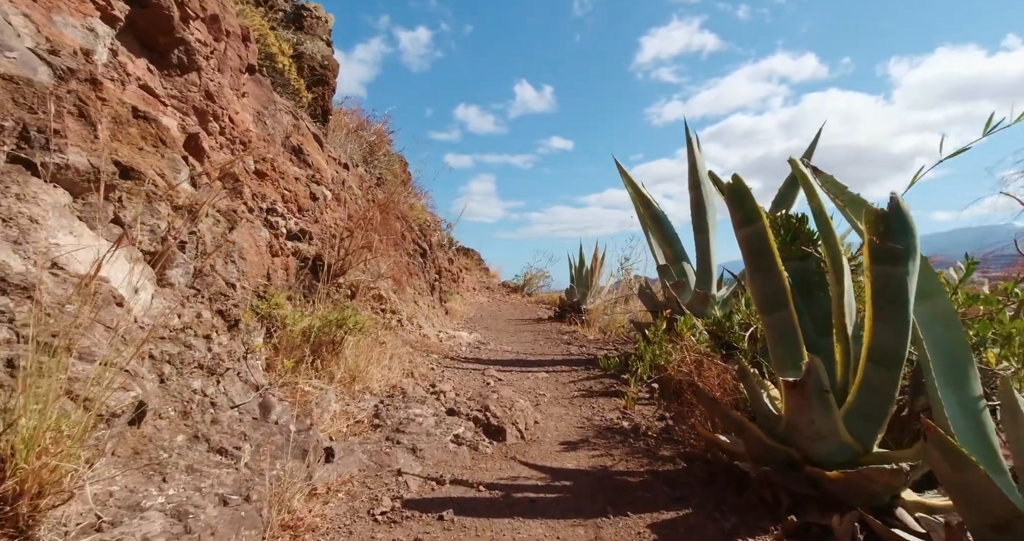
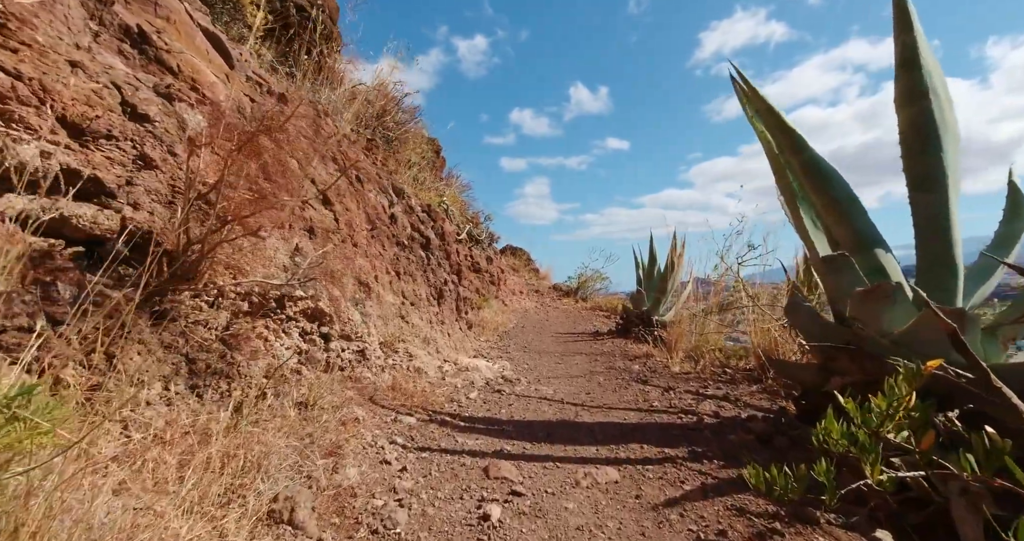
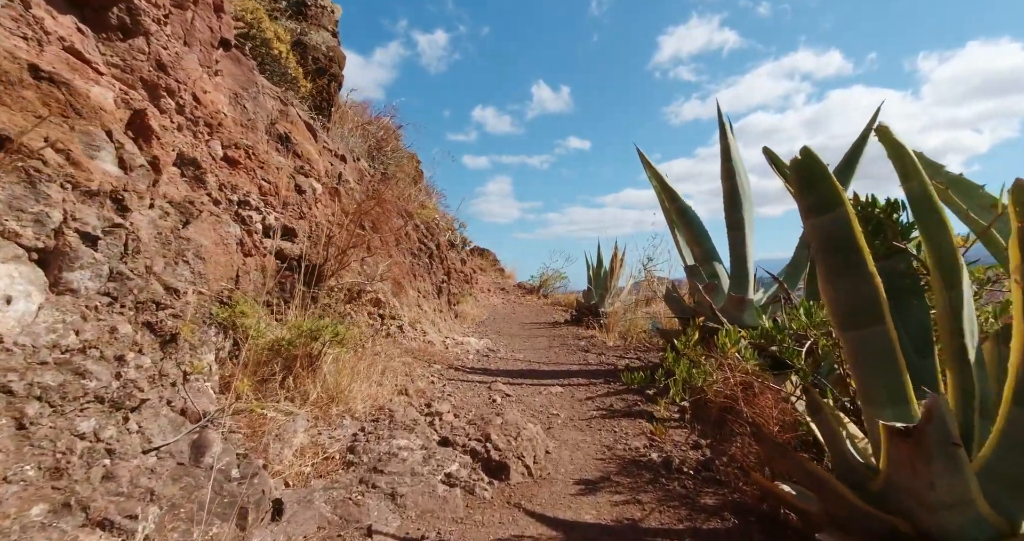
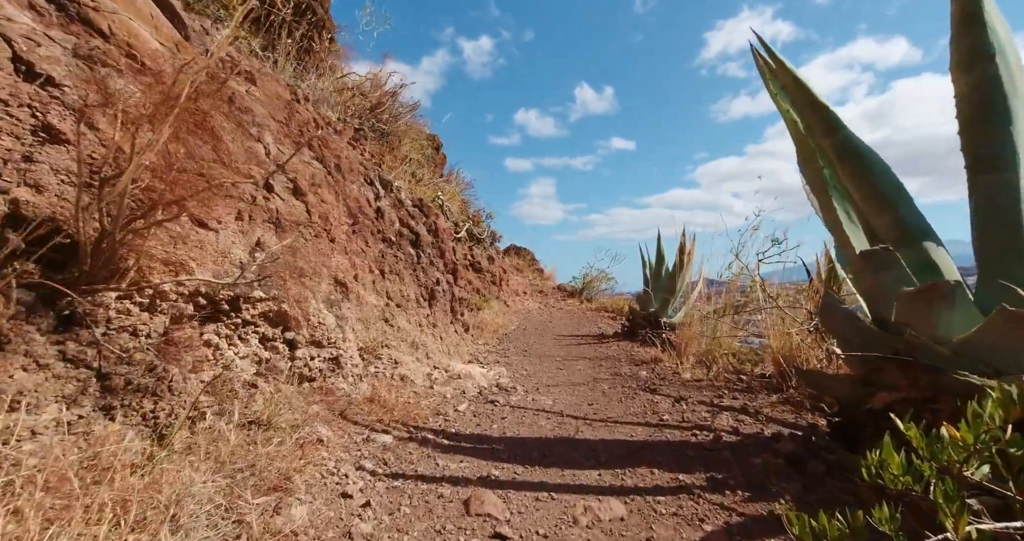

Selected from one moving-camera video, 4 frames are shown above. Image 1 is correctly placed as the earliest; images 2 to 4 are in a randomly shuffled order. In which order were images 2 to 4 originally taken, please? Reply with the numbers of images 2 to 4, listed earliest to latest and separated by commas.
3, 2, 4
